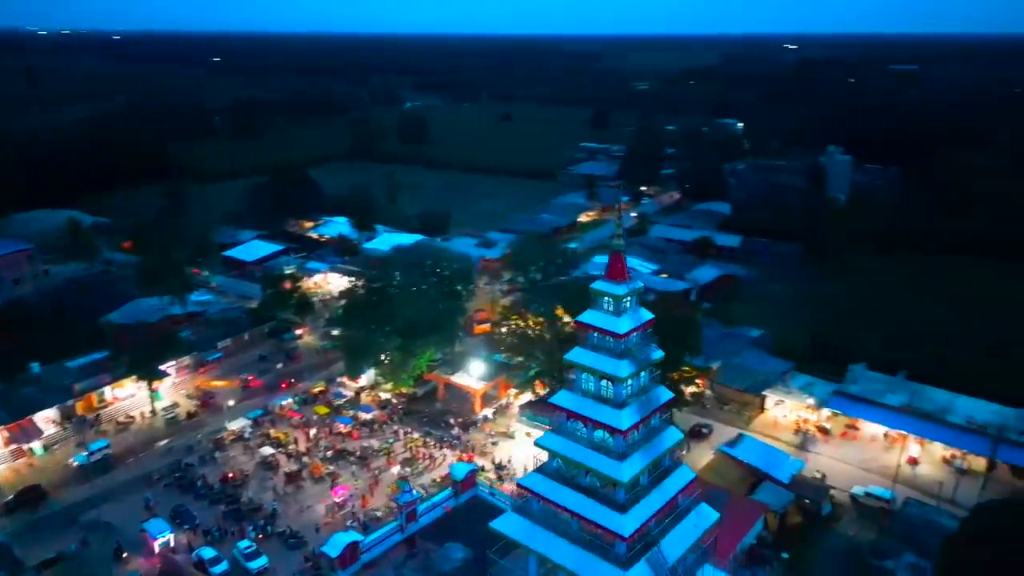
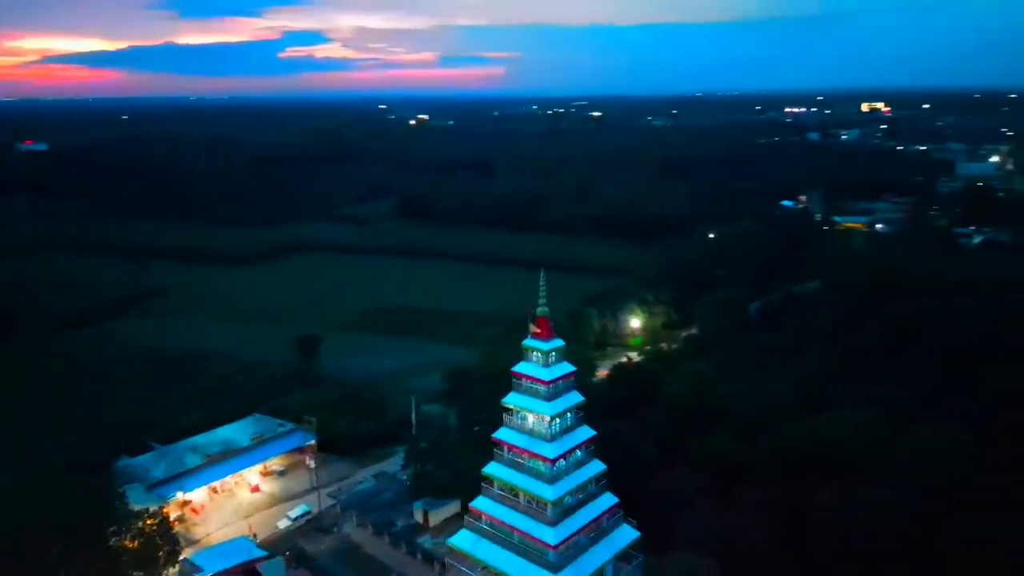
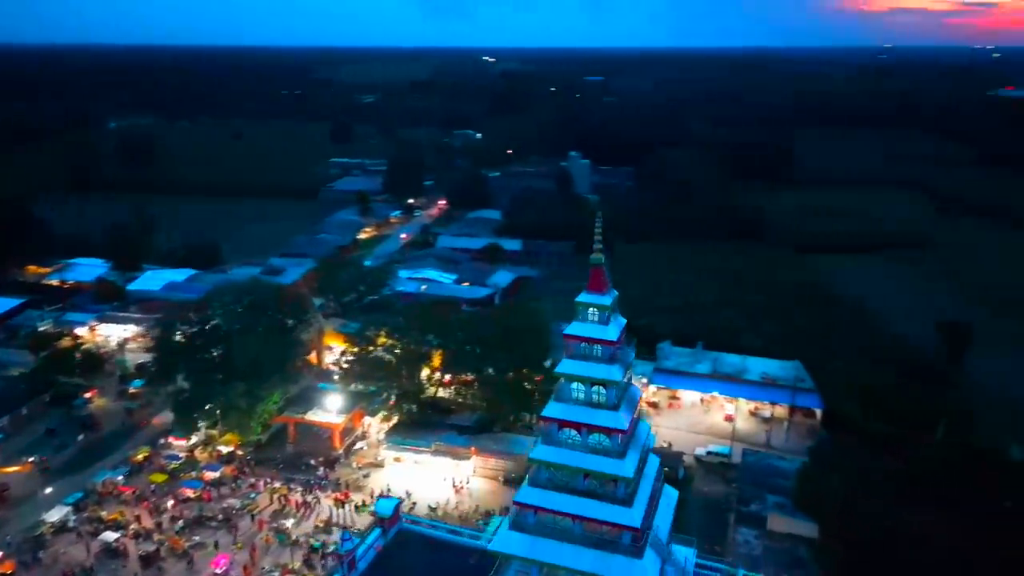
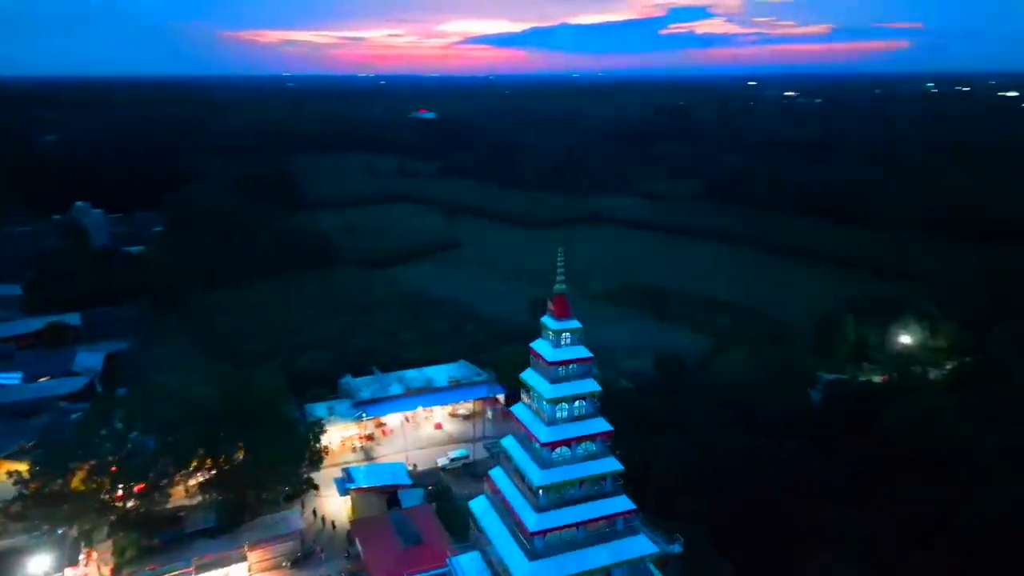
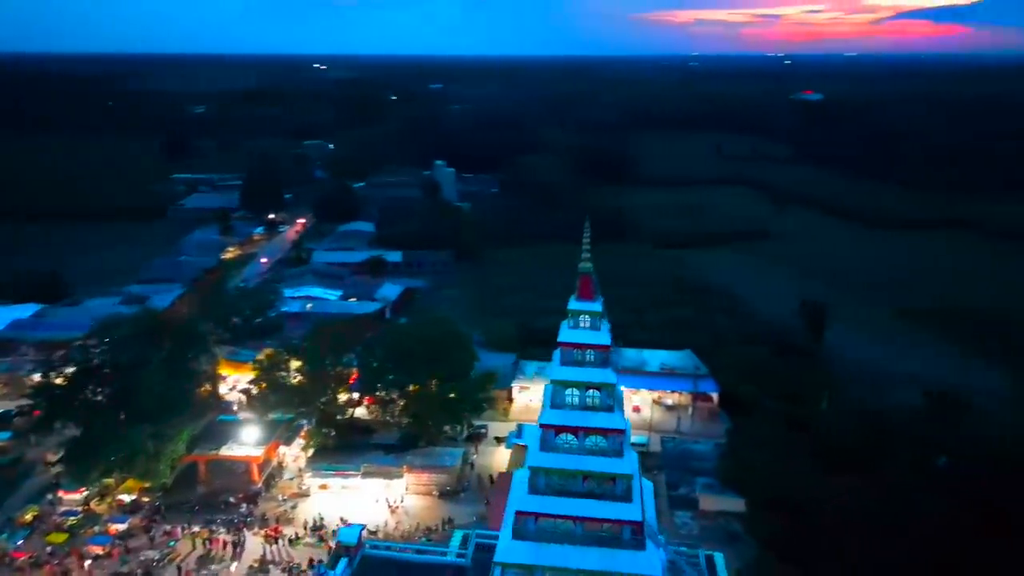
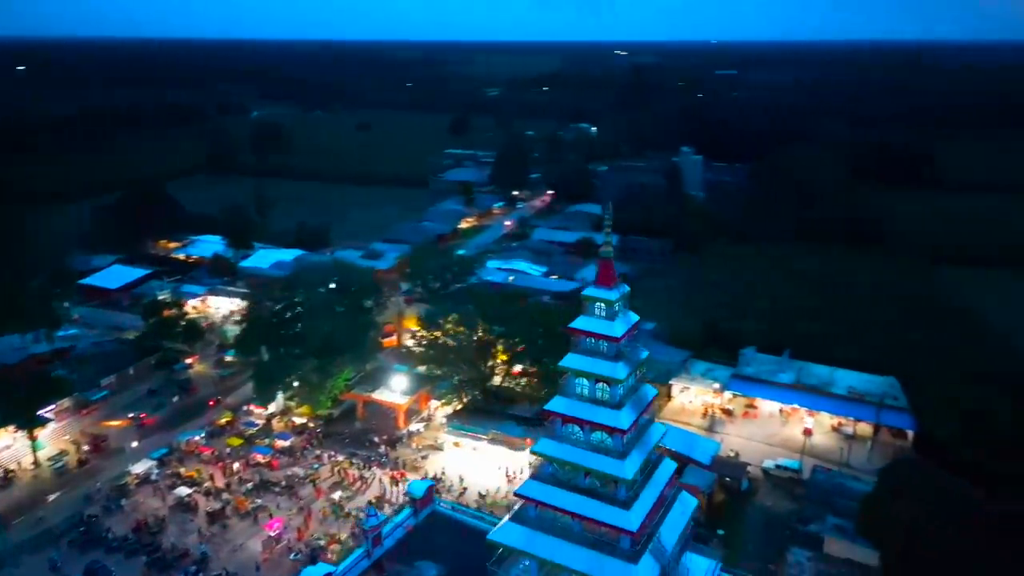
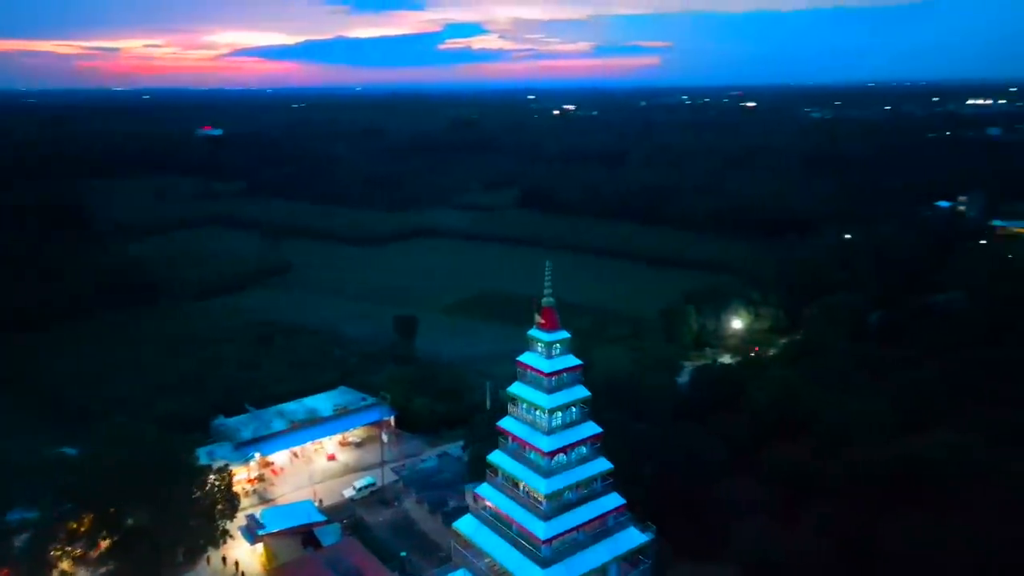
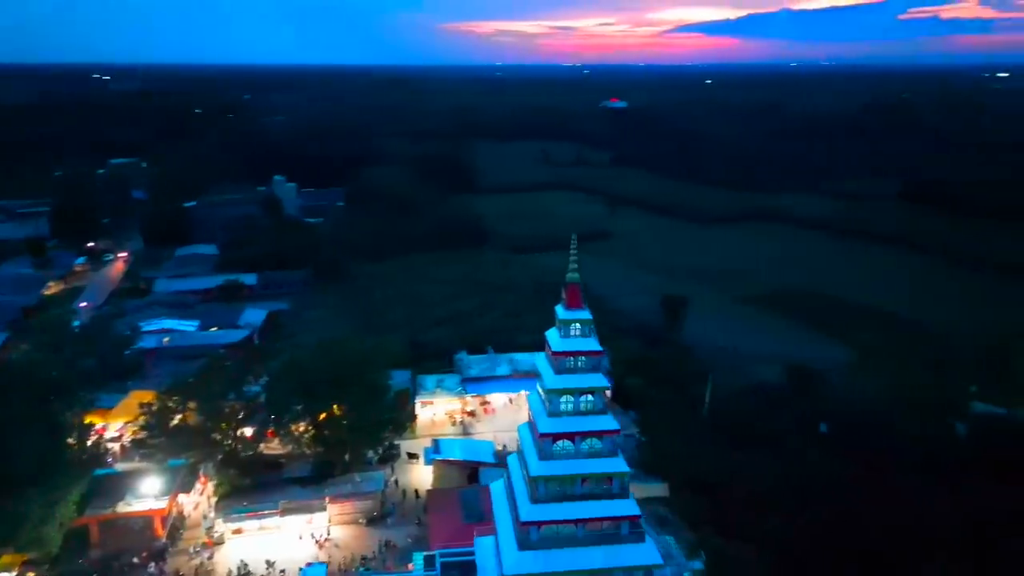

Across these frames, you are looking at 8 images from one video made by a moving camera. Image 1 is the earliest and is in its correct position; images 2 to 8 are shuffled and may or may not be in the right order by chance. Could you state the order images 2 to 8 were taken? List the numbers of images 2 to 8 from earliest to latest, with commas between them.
6, 3, 5, 8, 4, 7, 2
